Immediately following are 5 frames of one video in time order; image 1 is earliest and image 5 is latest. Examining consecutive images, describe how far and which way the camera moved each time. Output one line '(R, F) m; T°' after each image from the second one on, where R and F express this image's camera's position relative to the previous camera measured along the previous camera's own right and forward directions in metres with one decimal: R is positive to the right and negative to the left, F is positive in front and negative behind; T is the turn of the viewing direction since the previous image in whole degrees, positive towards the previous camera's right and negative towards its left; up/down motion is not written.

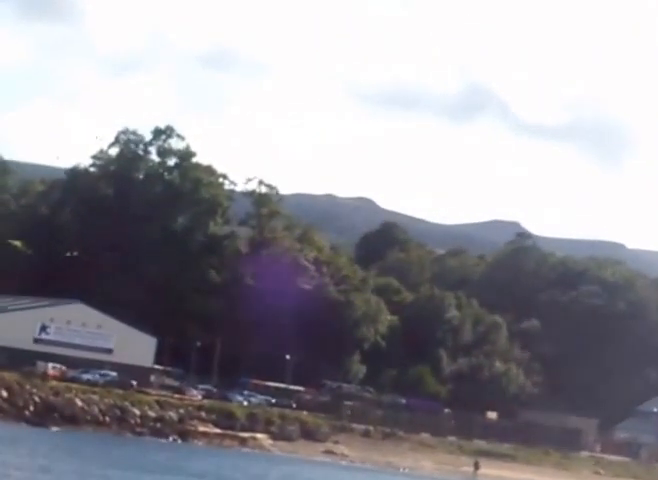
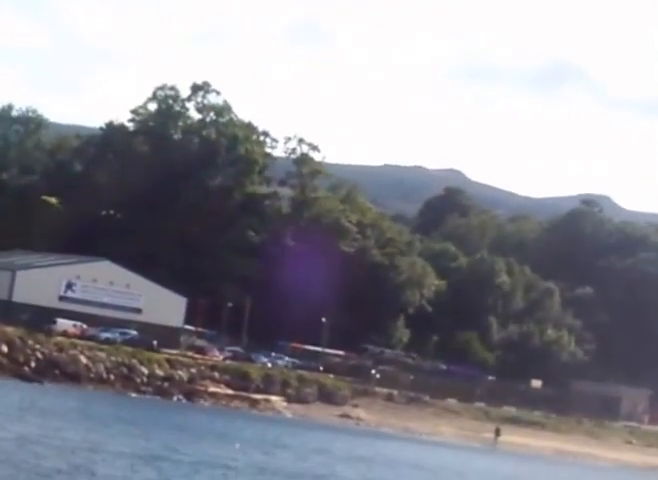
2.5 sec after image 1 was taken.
(+1.2, +2.6) m; -2°
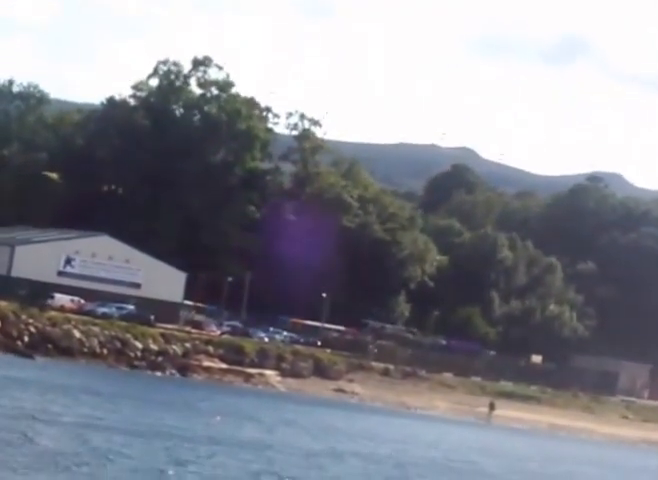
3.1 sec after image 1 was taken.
(+0.3, 0.0) m; 0°
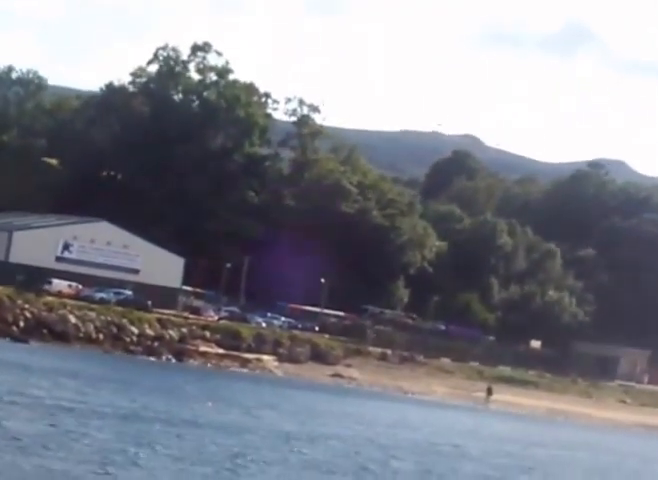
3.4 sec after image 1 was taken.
(+0.1, +0.2) m; 0°
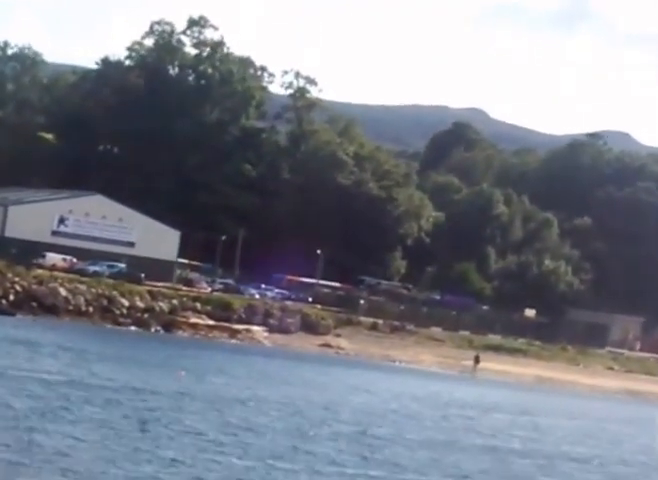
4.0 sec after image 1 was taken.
(+0.4, -0.5) m; 0°
